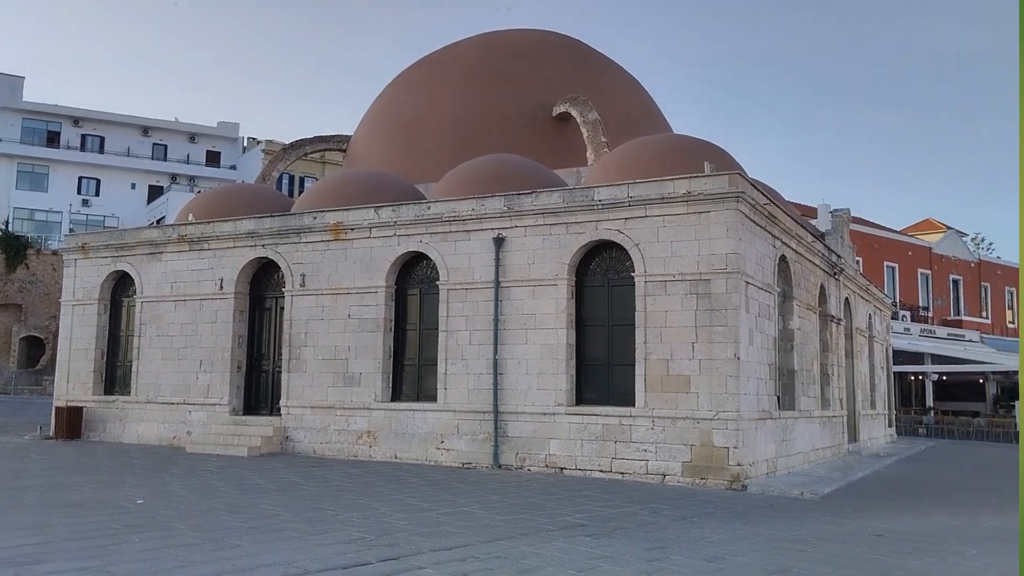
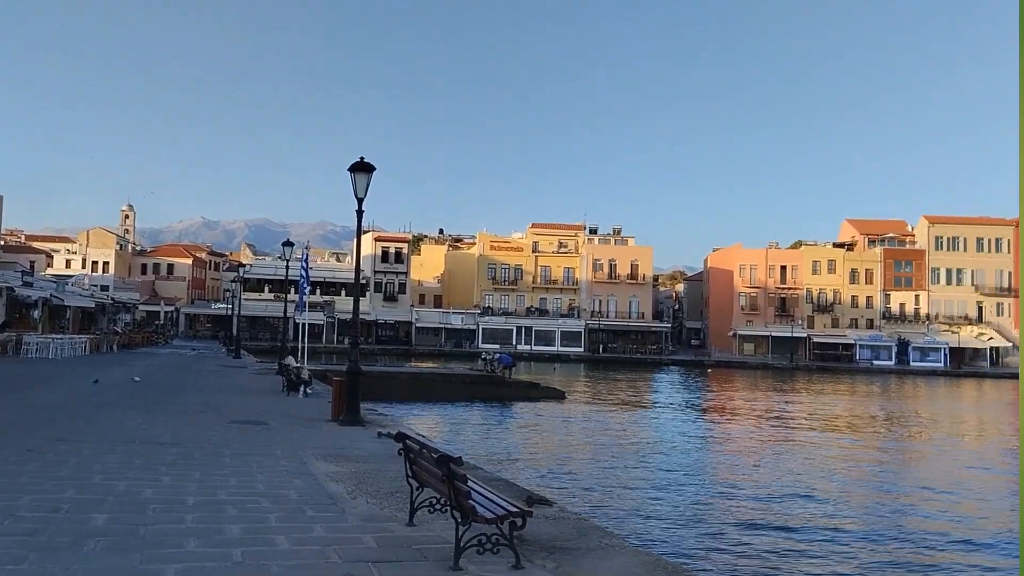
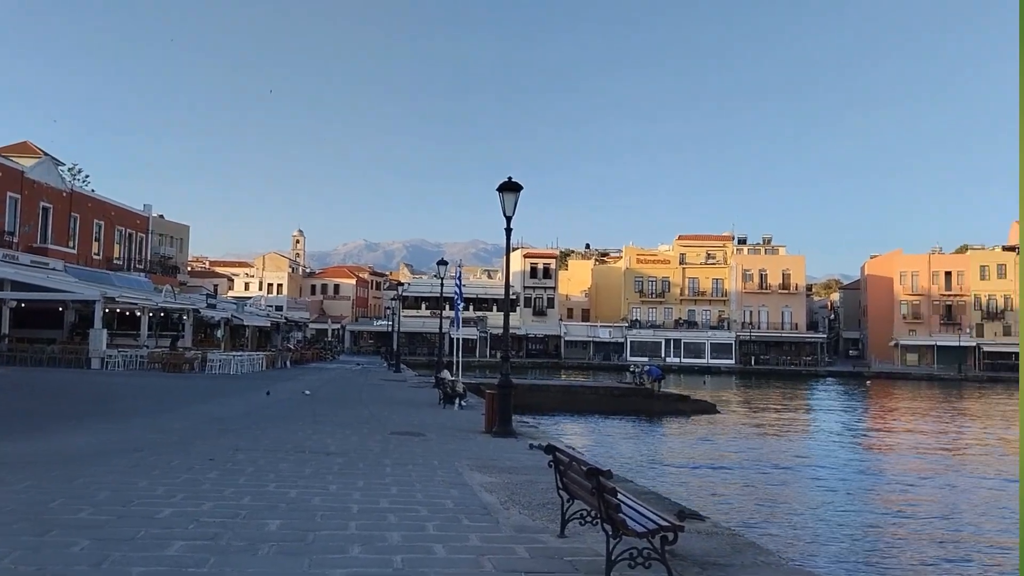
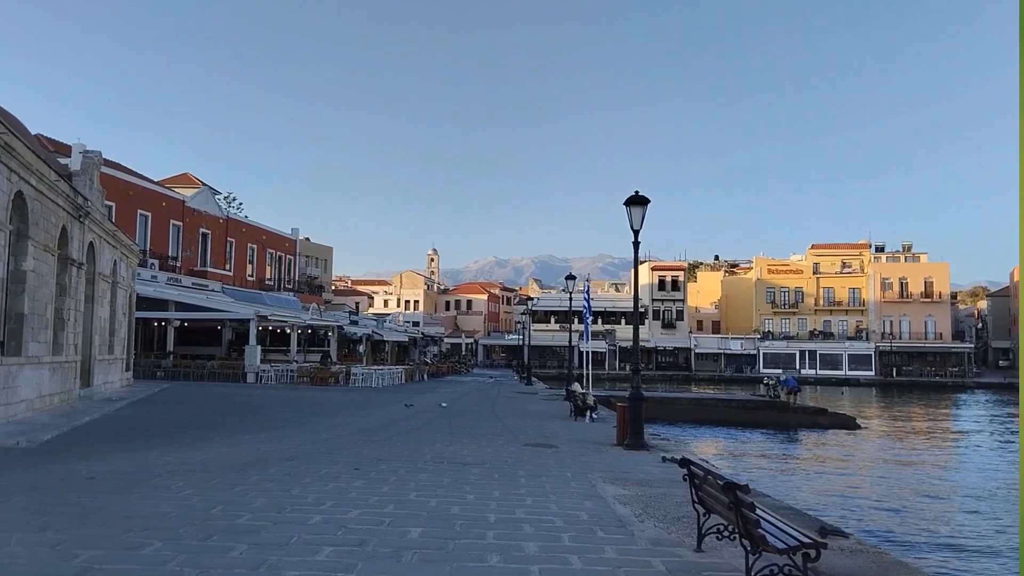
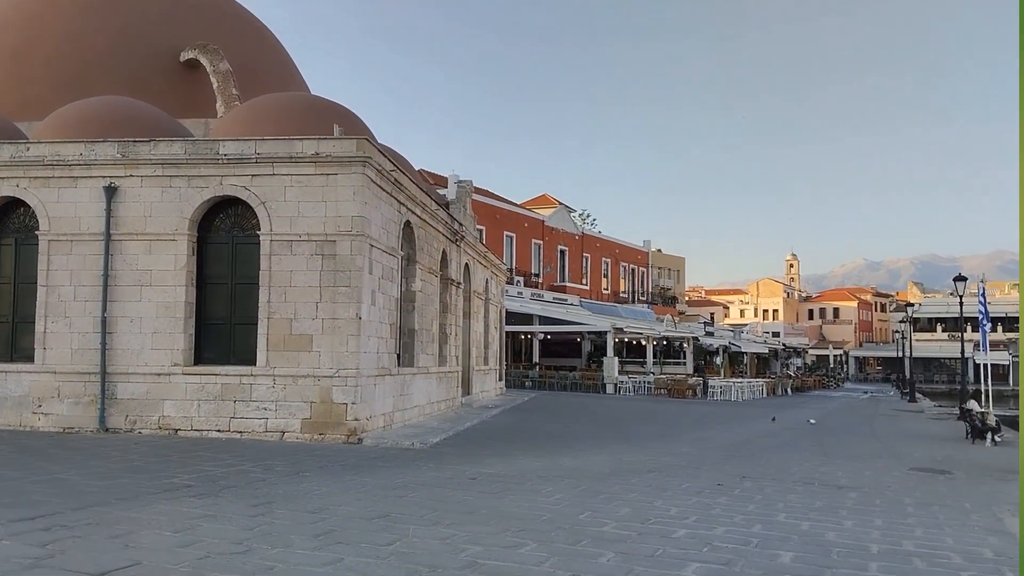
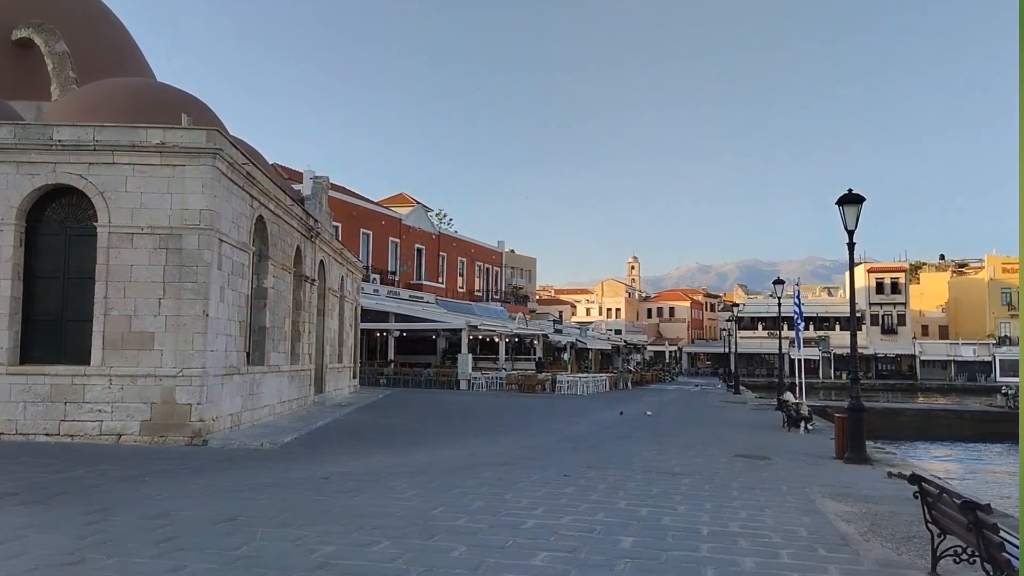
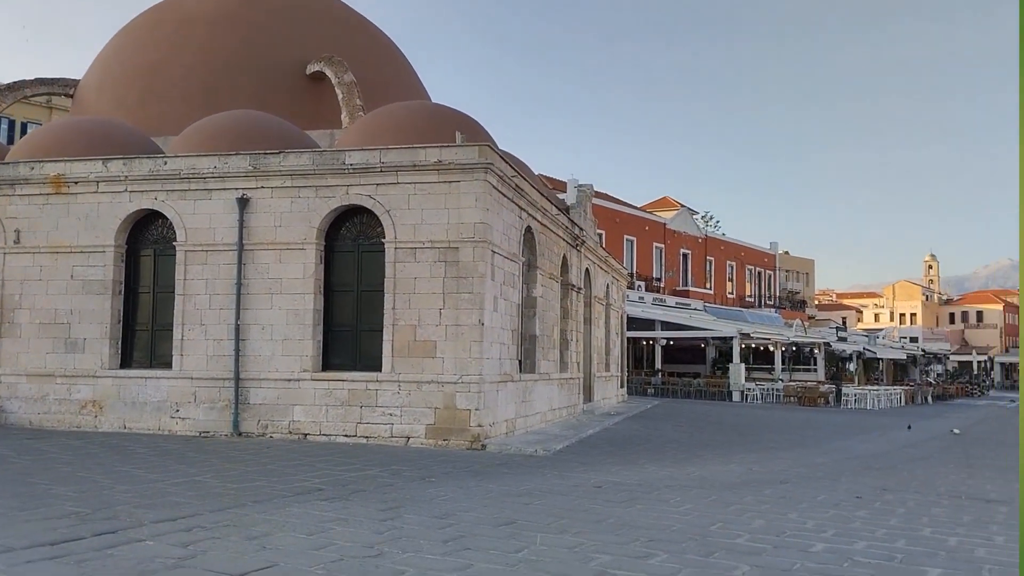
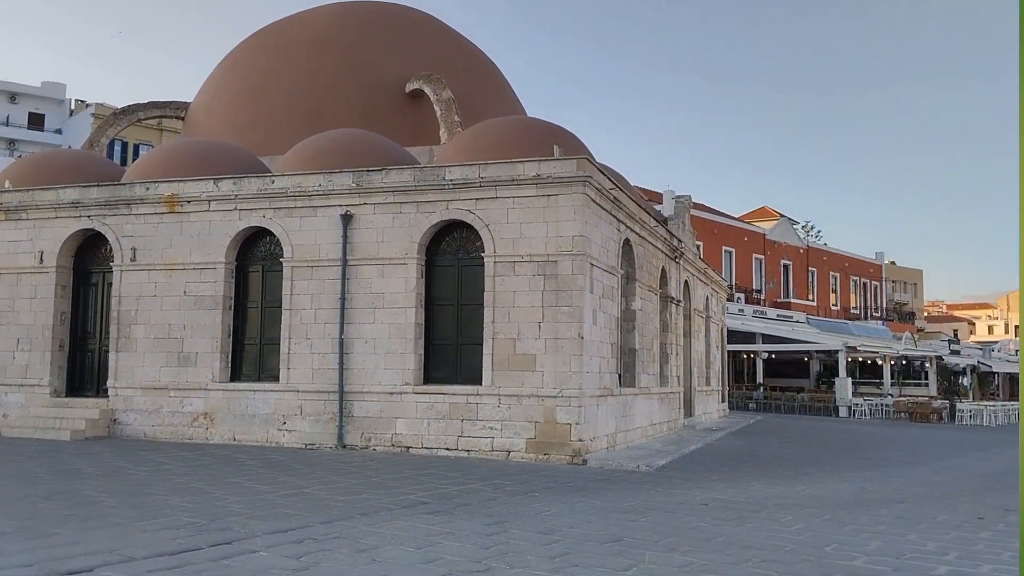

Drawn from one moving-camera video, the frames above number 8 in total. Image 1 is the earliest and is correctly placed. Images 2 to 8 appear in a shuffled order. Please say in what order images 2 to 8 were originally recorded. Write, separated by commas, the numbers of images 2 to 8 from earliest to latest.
8, 7, 5, 6, 4, 3, 2
